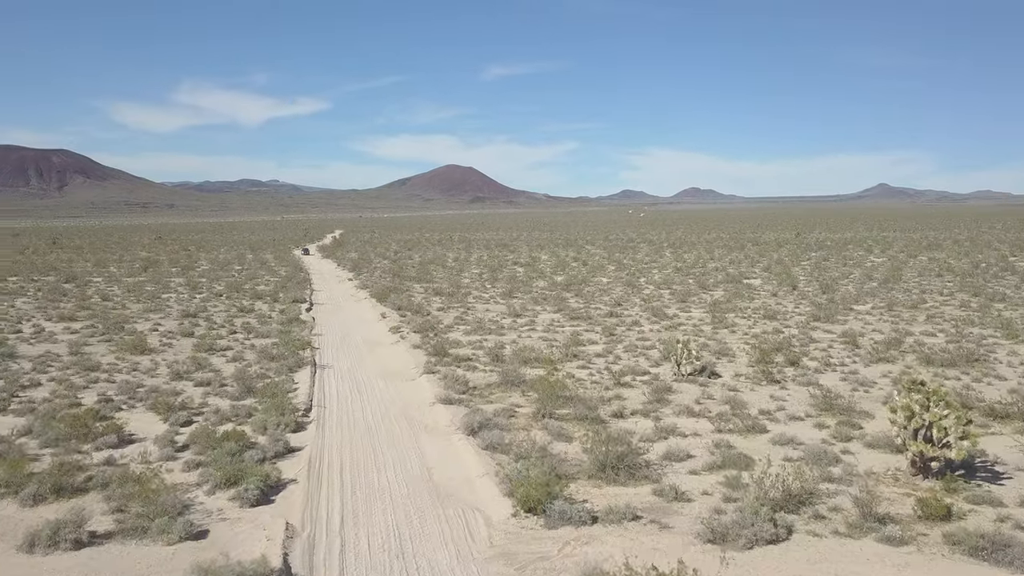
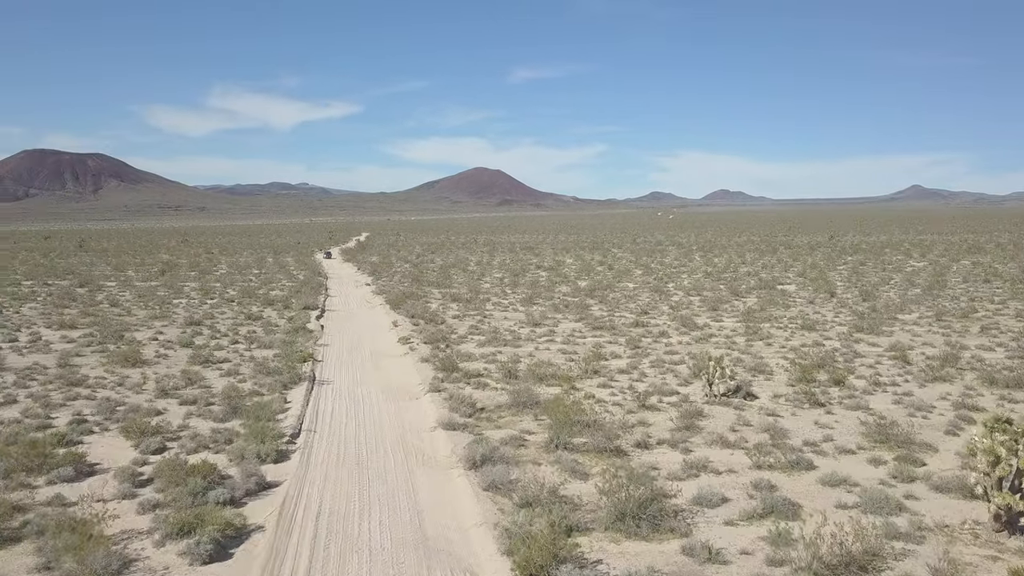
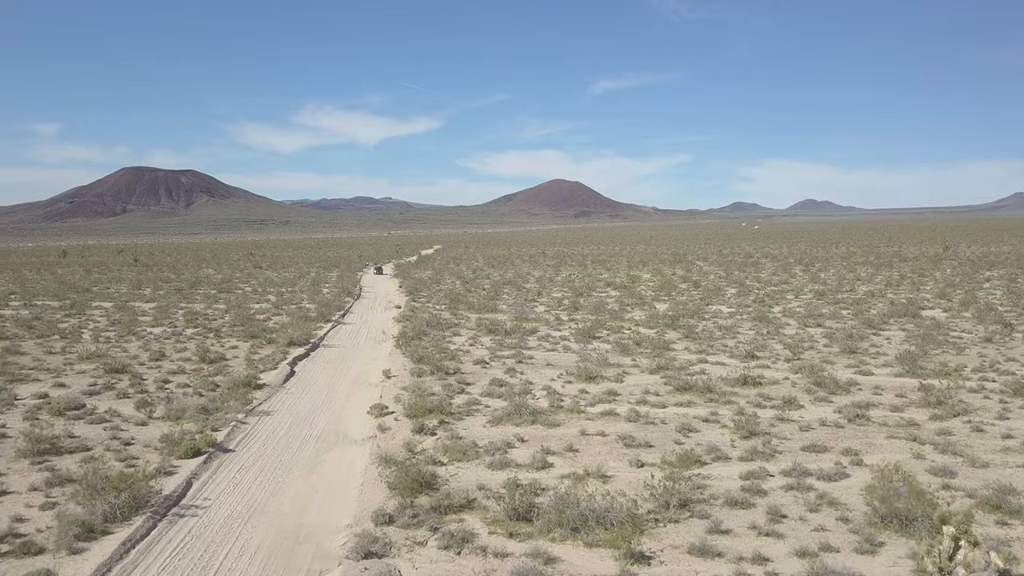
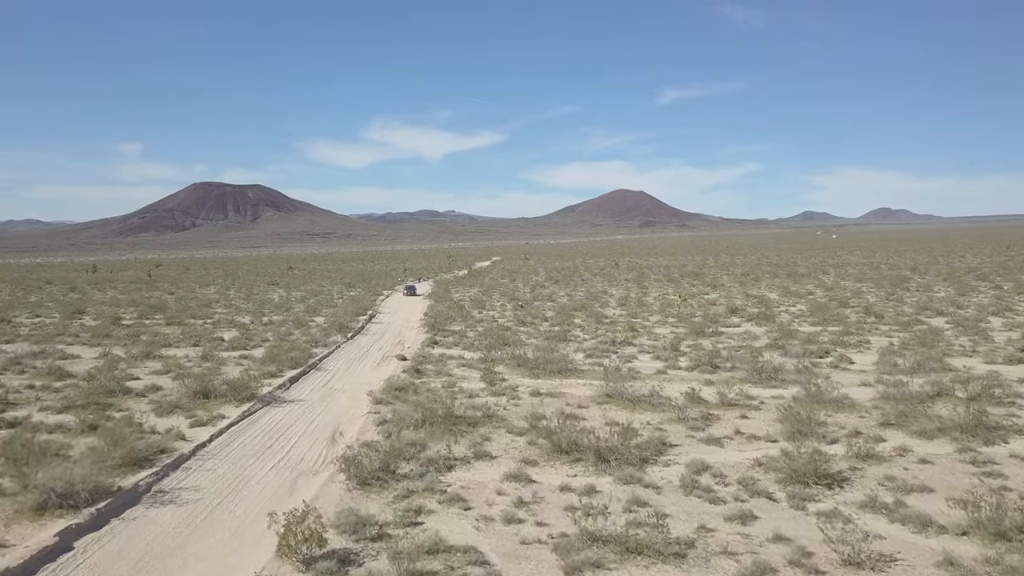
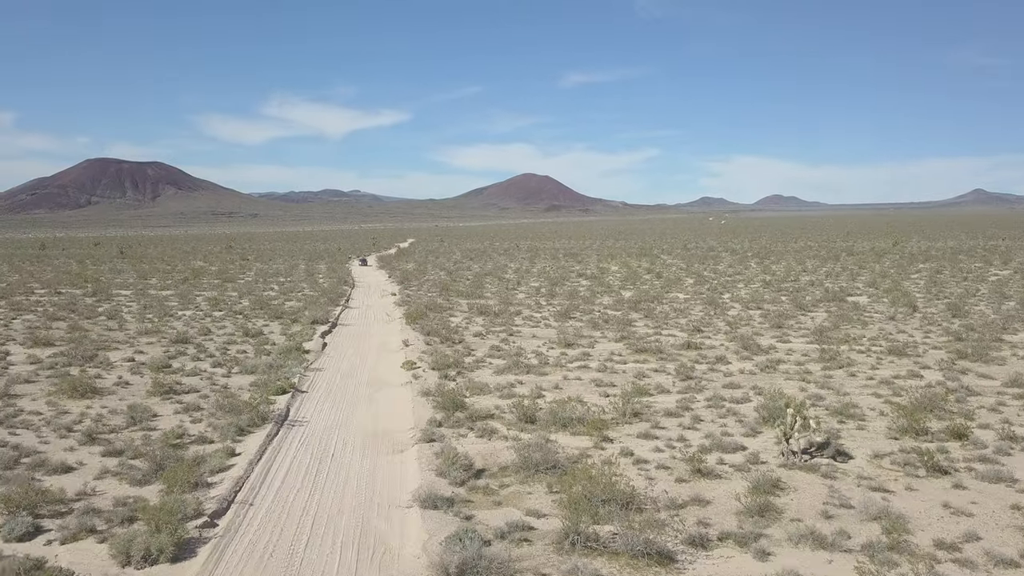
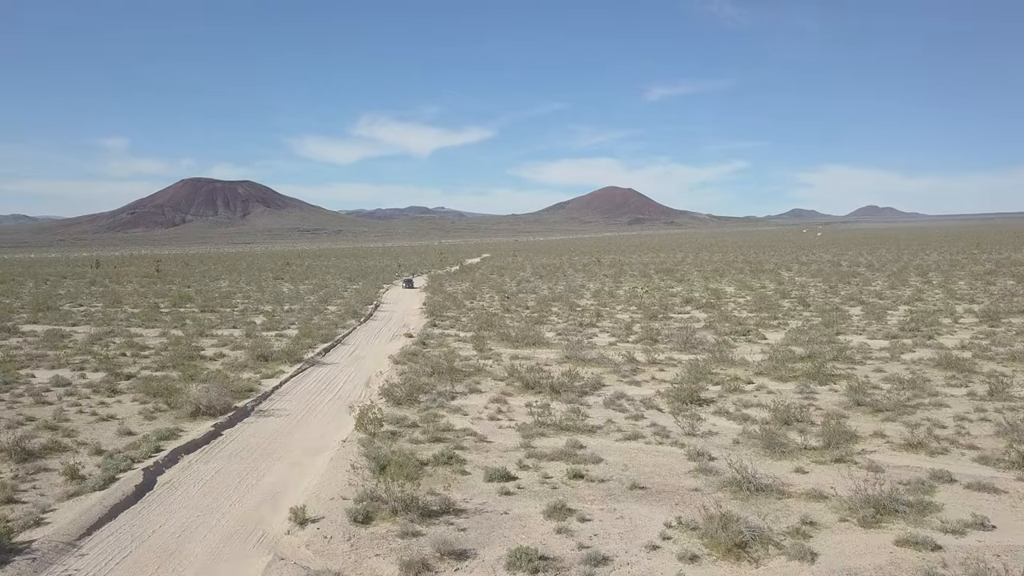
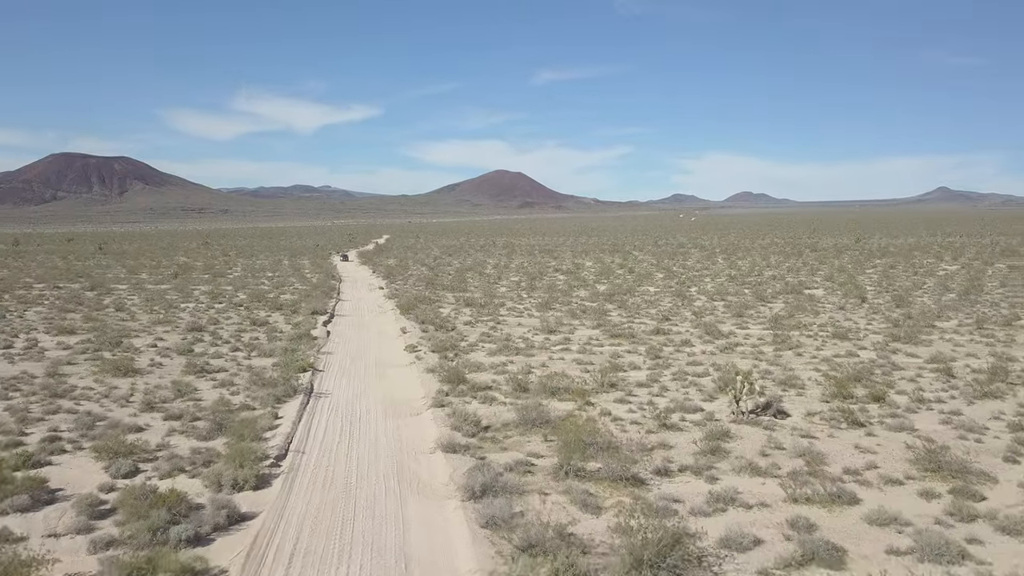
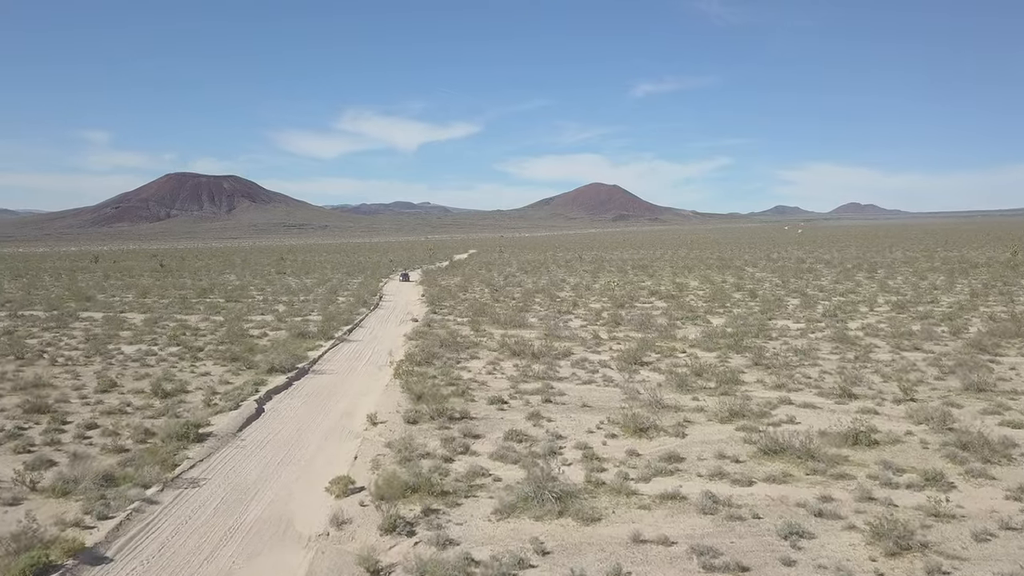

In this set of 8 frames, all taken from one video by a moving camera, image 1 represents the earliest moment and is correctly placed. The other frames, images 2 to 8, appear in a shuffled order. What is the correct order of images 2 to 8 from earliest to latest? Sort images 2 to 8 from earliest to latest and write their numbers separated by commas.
2, 7, 5, 3, 8, 6, 4
